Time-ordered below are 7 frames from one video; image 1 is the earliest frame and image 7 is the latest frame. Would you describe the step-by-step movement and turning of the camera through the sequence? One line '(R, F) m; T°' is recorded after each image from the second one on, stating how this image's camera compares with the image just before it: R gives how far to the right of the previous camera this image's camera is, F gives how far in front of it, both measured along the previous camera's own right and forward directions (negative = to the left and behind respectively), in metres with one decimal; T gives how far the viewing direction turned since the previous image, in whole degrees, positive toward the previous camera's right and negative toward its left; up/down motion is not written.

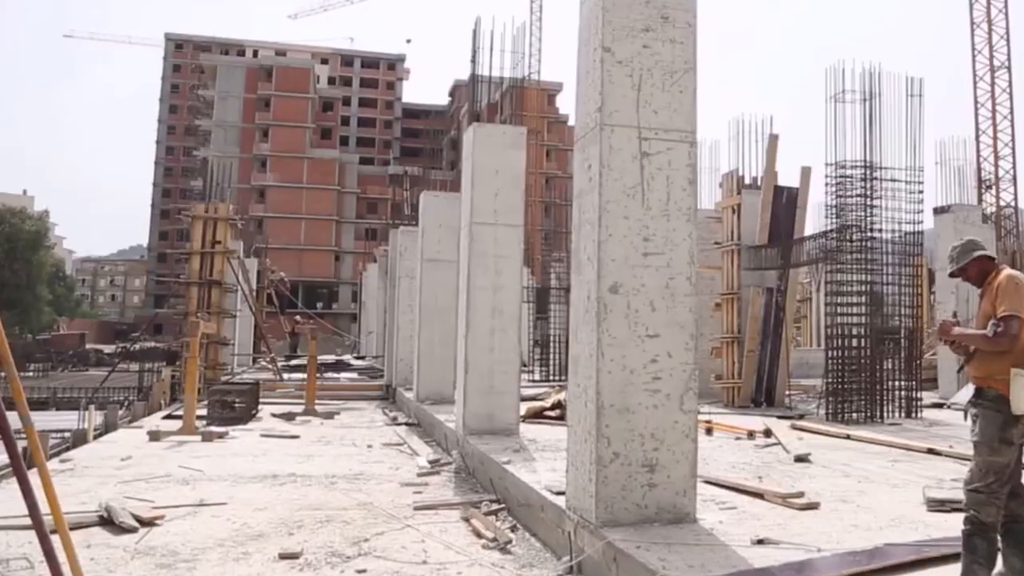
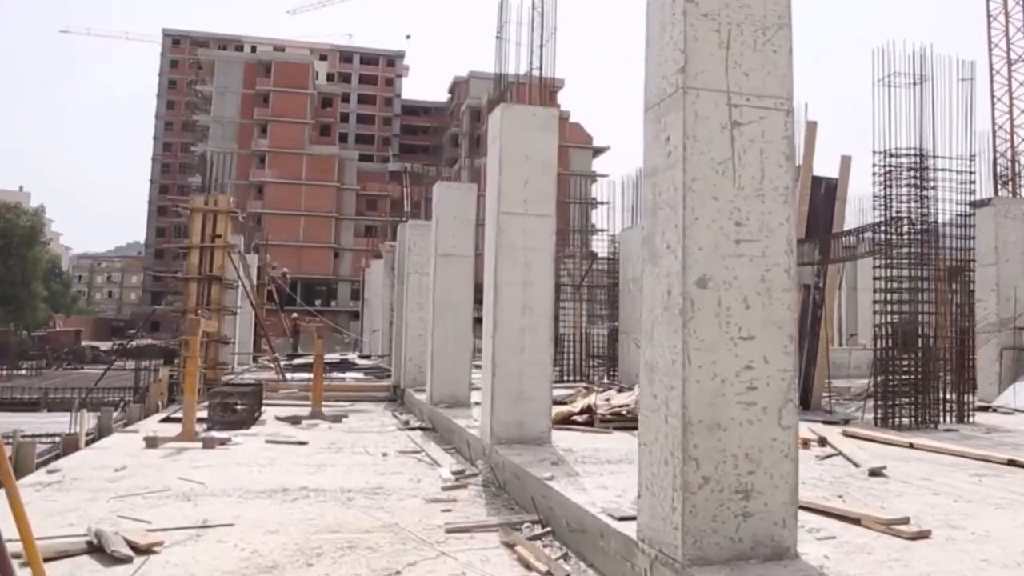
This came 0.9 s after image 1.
(-0.3, +0.6) m; 0°
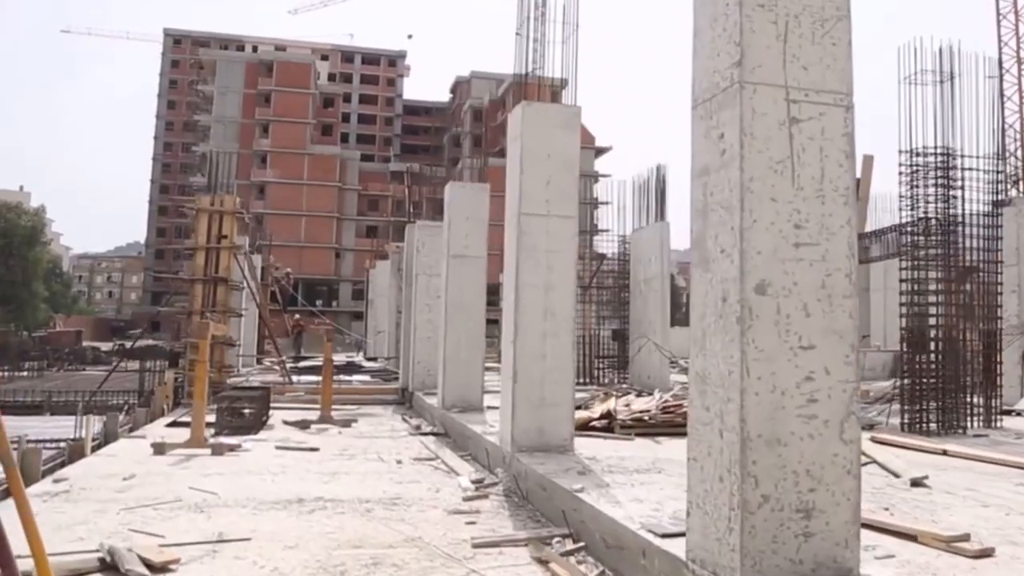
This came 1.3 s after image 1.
(-0.2, +0.2) m; 0°
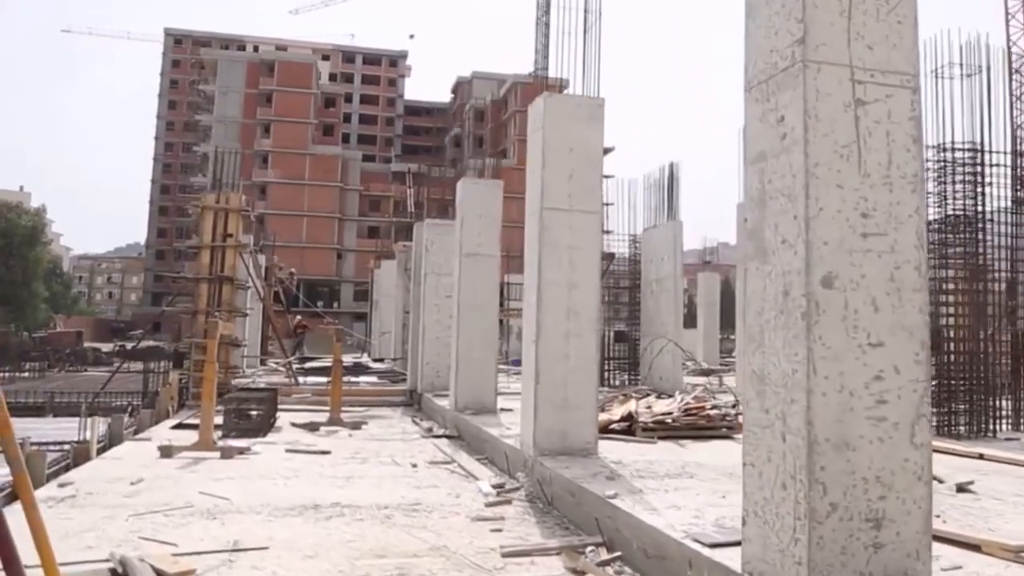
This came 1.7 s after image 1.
(-0.2, +0.2) m; 0°
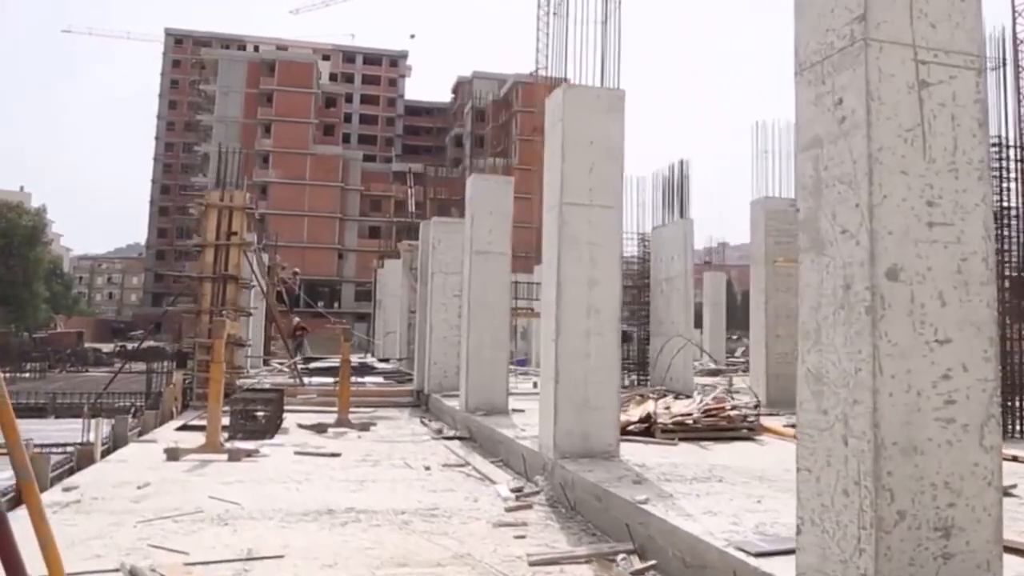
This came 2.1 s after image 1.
(-0.1, +0.2) m; 0°
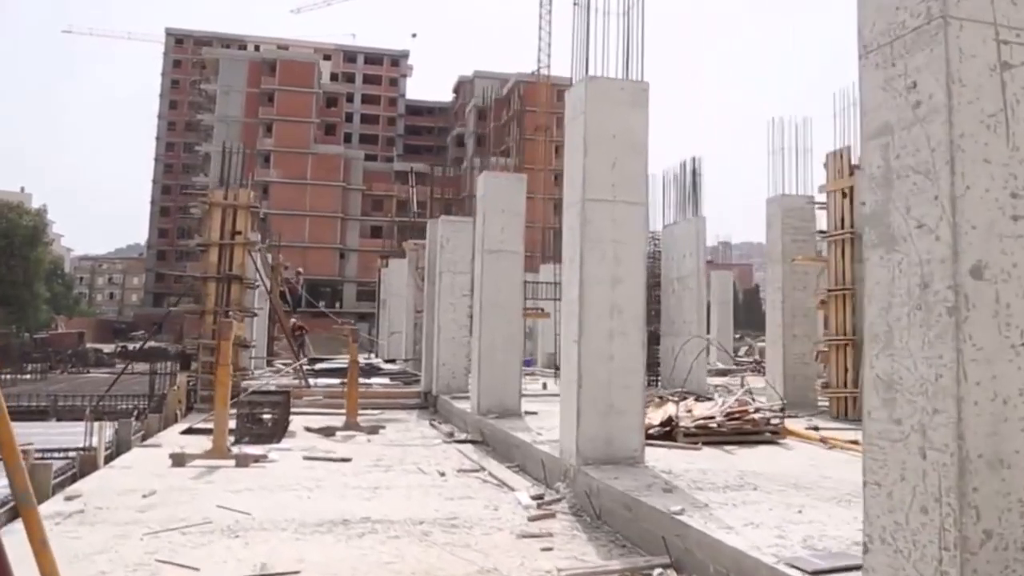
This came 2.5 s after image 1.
(-0.1, +0.2) m; 0°
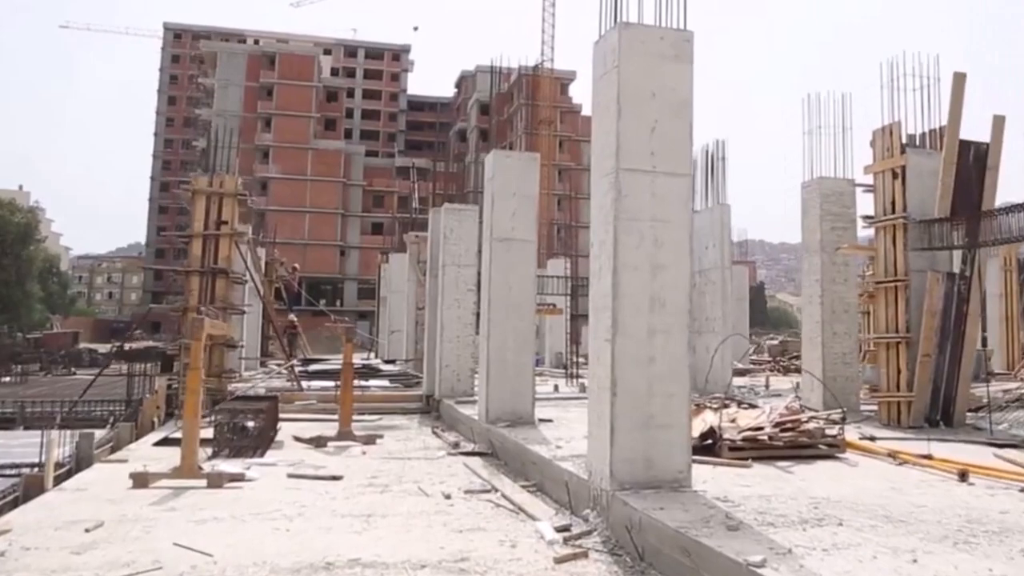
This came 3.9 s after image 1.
(-0.1, +0.9) m; 0°
